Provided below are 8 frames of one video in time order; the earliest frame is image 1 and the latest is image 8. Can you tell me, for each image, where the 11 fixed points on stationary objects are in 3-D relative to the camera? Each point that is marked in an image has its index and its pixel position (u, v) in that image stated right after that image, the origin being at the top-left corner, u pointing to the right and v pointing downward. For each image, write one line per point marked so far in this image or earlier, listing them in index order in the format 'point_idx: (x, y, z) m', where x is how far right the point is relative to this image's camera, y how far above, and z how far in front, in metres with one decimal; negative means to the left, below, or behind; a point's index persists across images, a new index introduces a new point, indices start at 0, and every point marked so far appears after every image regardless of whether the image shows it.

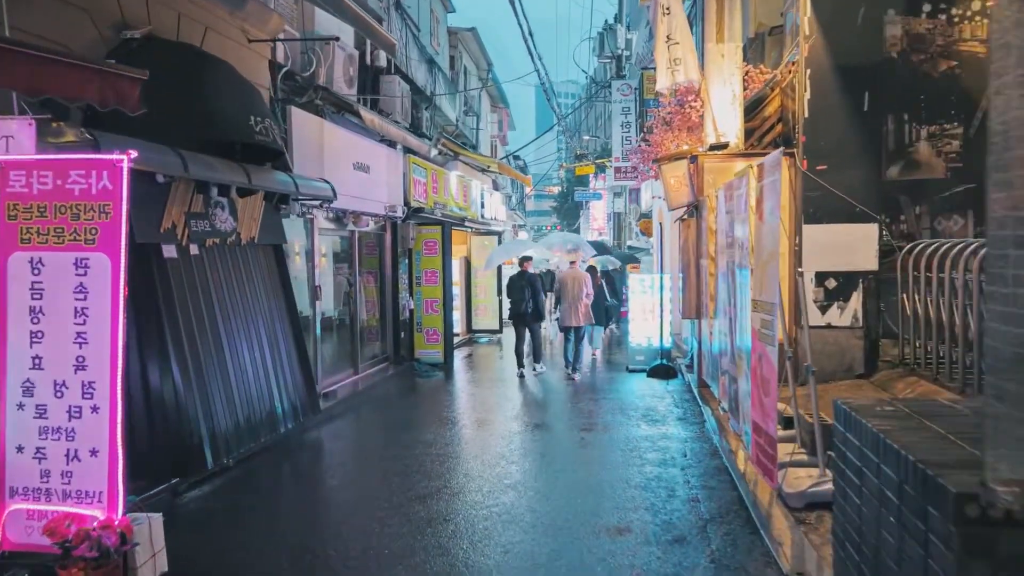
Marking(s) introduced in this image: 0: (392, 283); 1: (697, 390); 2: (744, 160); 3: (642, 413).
0: (-2.0, +0.1, +14.2) m
1: (+2.1, -1.1, +9.4) m
2: (+2.6, +1.4, +9.5) m
3: (+1.3, -1.3, +8.6) m
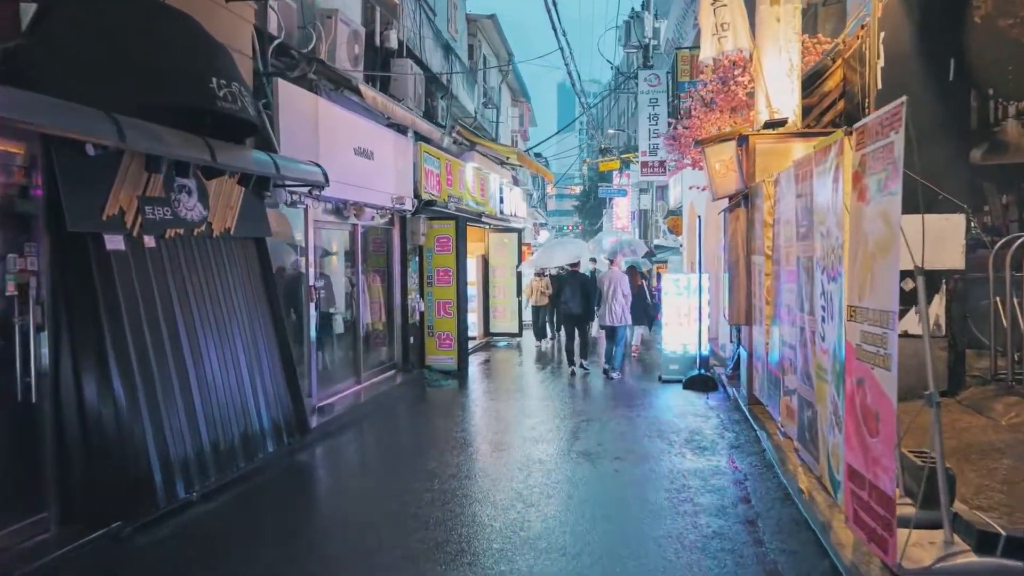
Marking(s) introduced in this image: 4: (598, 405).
0: (-1.7, +0.1, +13.0) m
1: (+2.3, -1.2, +8.1) m
2: (+2.8, +1.4, +8.1) m
3: (+1.5, -1.3, +7.3) m
4: (+1.0, -1.4, +10.1) m
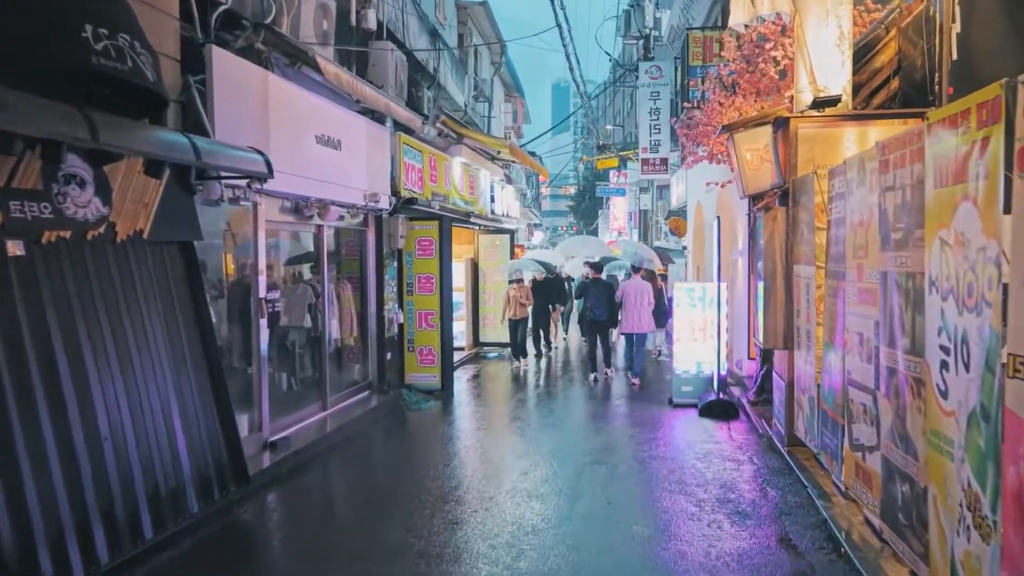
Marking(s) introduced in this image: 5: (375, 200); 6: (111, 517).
0: (-1.8, 0.0, +11.5) m
1: (+2.2, -1.3, +6.6) m
2: (+2.7, +1.3, +6.6) m
3: (+1.4, -1.4, +5.8) m
4: (+0.9, -1.5, +8.6) m
5: (-1.7, +1.1, +10.3) m
6: (-2.3, -1.3, +4.9) m
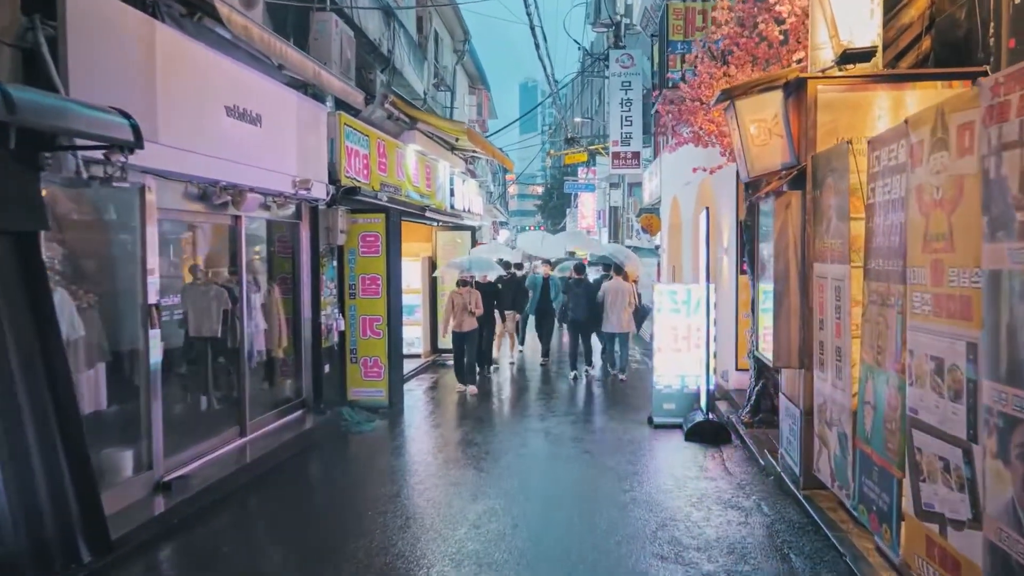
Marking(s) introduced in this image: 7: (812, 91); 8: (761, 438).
0: (-2.4, -0.1, +10.0) m
1: (+1.9, -1.3, +5.2) m
2: (+2.4, +1.3, +5.3) m
3: (+1.1, -1.4, +4.4) m
4: (+0.5, -1.5, +7.2) m
5: (-2.2, +1.1, +8.8) m
6: (-2.6, -1.4, +3.3) m
7: (+2.0, +1.3, +5.4) m
8: (+2.3, -1.4, +7.7) m
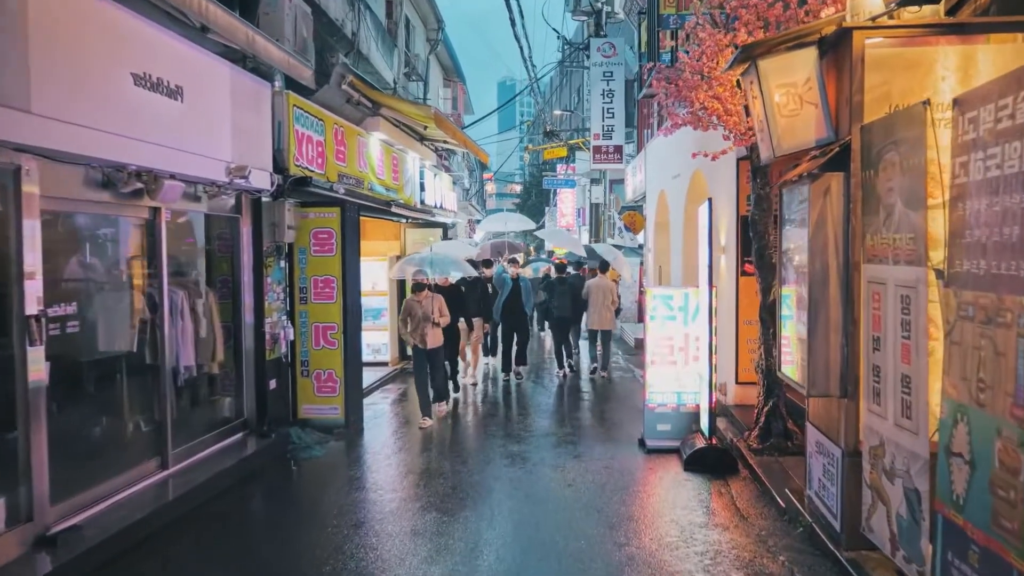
0: (-2.6, -0.1, +8.7) m
1: (+1.7, -1.4, +4.1) m
2: (+2.2, +1.2, +4.2) m
3: (+1.0, -1.5, +3.3) m
4: (+0.3, -1.6, +6.0) m
5: (-2.4, +1.0, +7.6) m
6: (-2.7, -1.4, +2.1) m
7: (+1.8, +1.2, +4.3) m
8: (+2.1, -1.4, +6.6) m
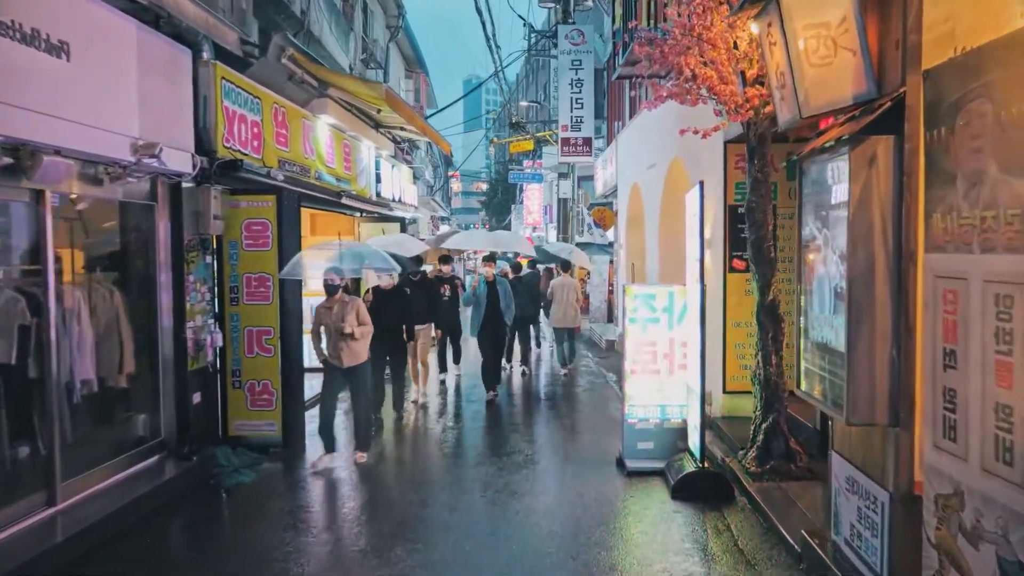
0: (-3.0, -0.1, +7.5) m
1: (+1.5, -1.3, +3.1) m
2: (+2.0, +1.2, +3.2) m
3: (+0.8, -1.5, +2.3) m
4: (0.0, -1.6, +5.0) m
5: (-2.8, +1.0, +6.4) m
6: (-2.8, -1.4, +0.9) m
7: (+1.6, +1.3, +3.3) m
8: (+1.8, -1.4, +5.6) m
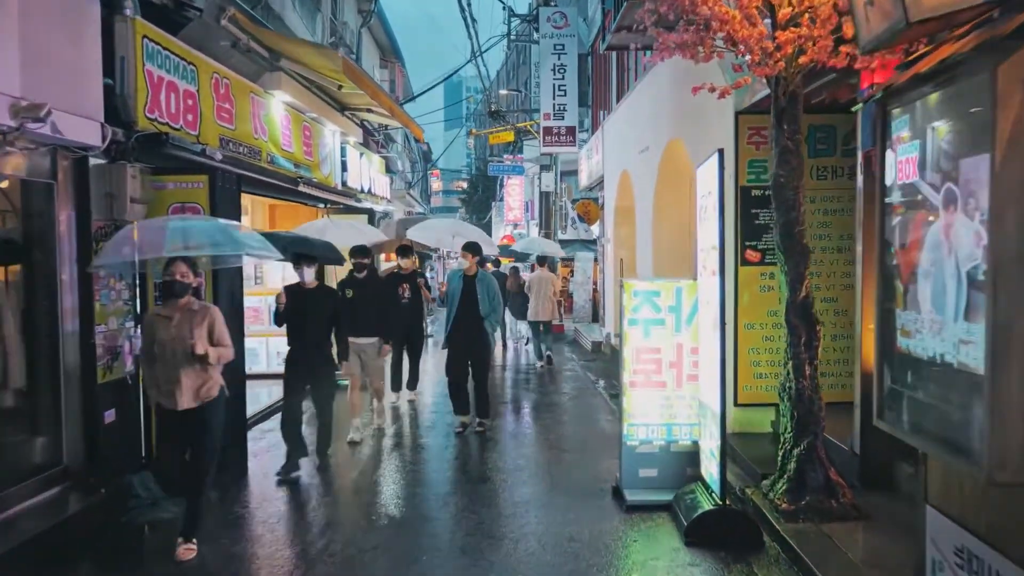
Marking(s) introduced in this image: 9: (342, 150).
0: (-3.2, -0.1, +6.3) m
1: (+1.4, -1.3, +2.0) m
2: (+1.9, +1.3, +2.1) m
3: (+0.8, -1.4, +1.1) m
4: (-0.1, -1.5, +3.8) m
5: (-2.9, +1.1, +5.2) m
6: (-2.9, -1.4, -0.3) m
7: (+1.5, +1.3, +2.1) m
8: (+1.6, -1.4, +4.5) m
9: (-2.7, +2.2, +13.4) m
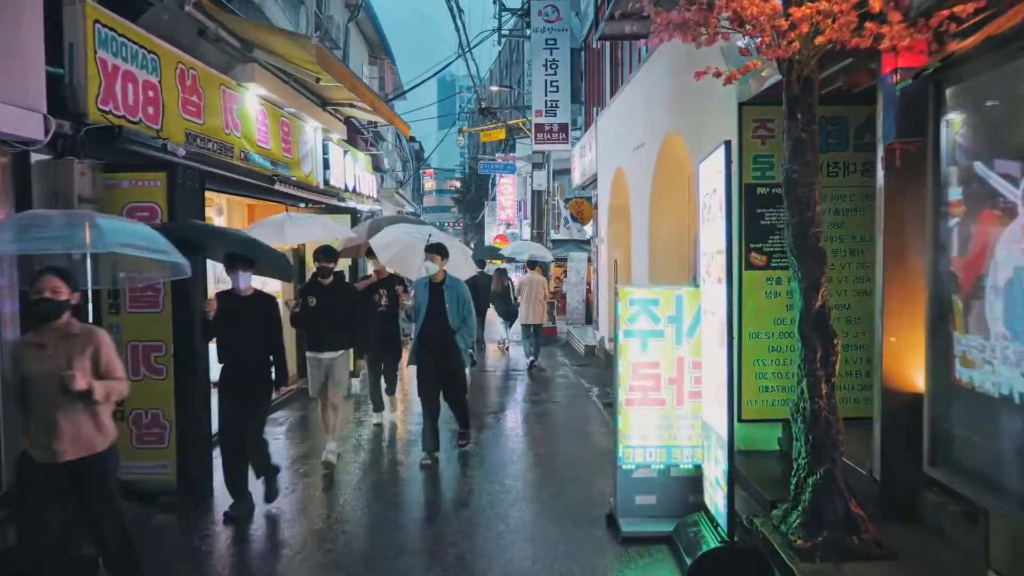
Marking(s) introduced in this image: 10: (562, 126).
0: (-3.3, -0.1, +5.7) m
1: (+1.3, -1.4, +1.4) m
2: (+1.9, +1.2, +1.5) m
3: (+0.7, -1.5, +0.5) m
4: (-0.2, -1.6, +3.2) m
5: (-3.0, +1.0, +4.6) m
6: (-2.9, -1.4, -0.9) m
7: (+1.4, +1.2, +1.6) m
8: (+1.6, -1.4, +3.9) m
9: (-2.9, +2.2, +12.9) m
10: (+1.2, +3.7, +19.0) m
